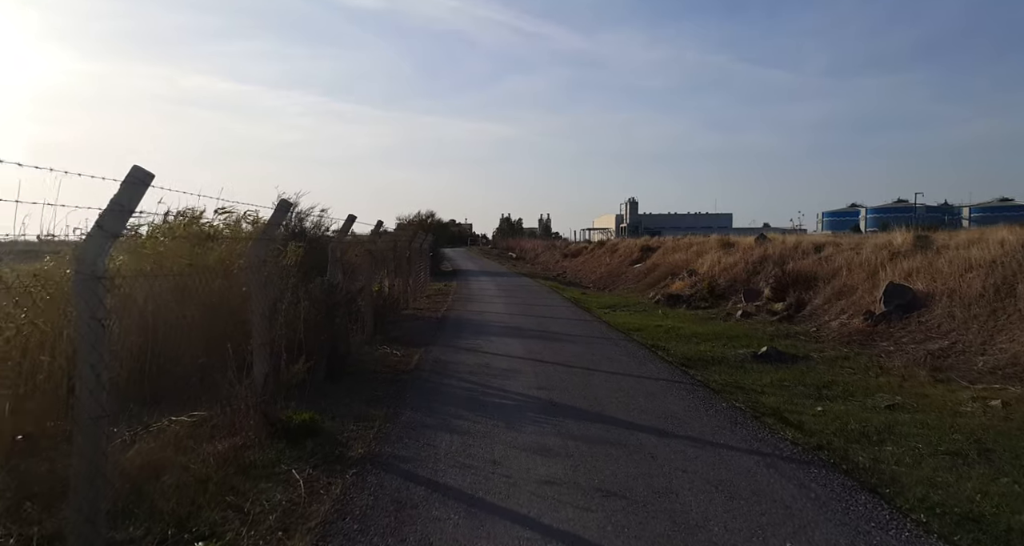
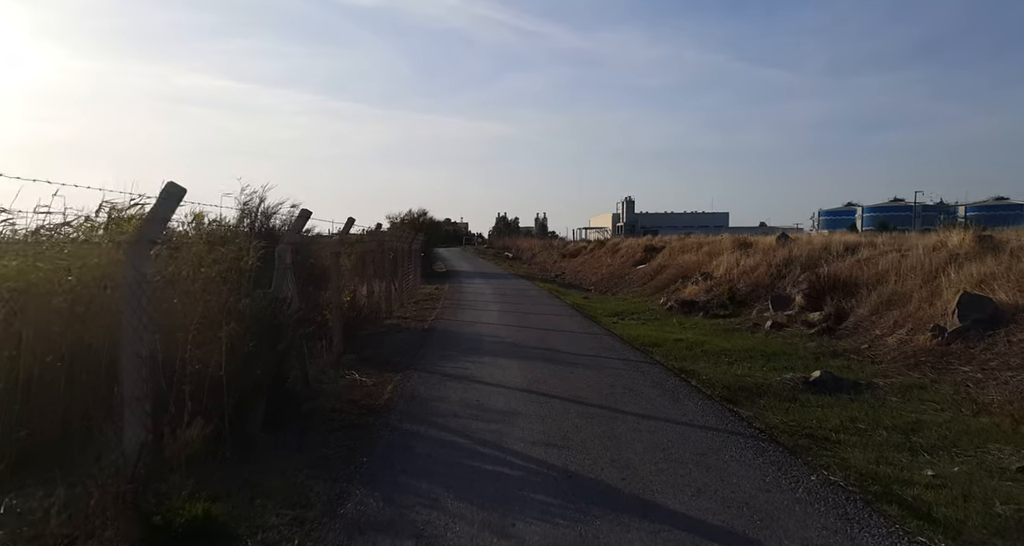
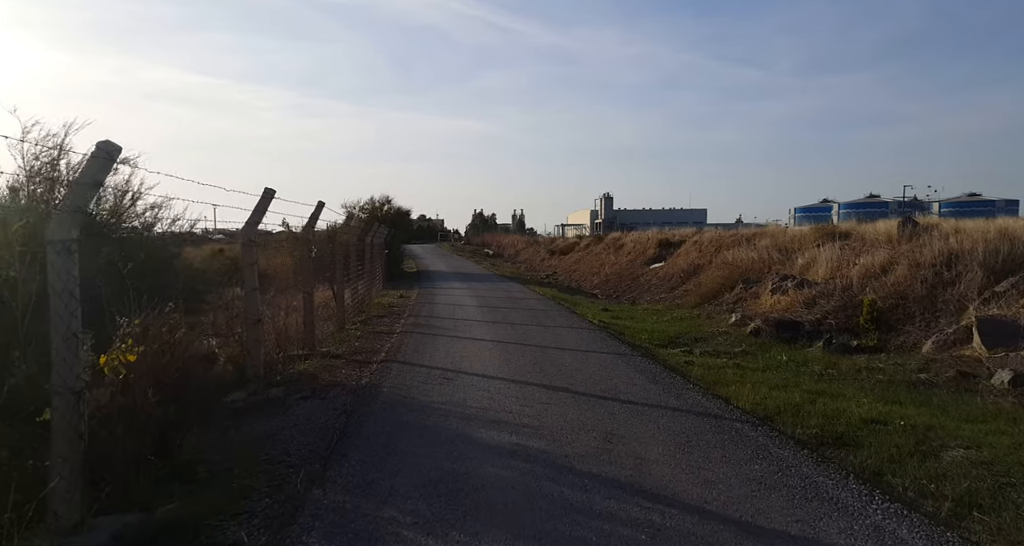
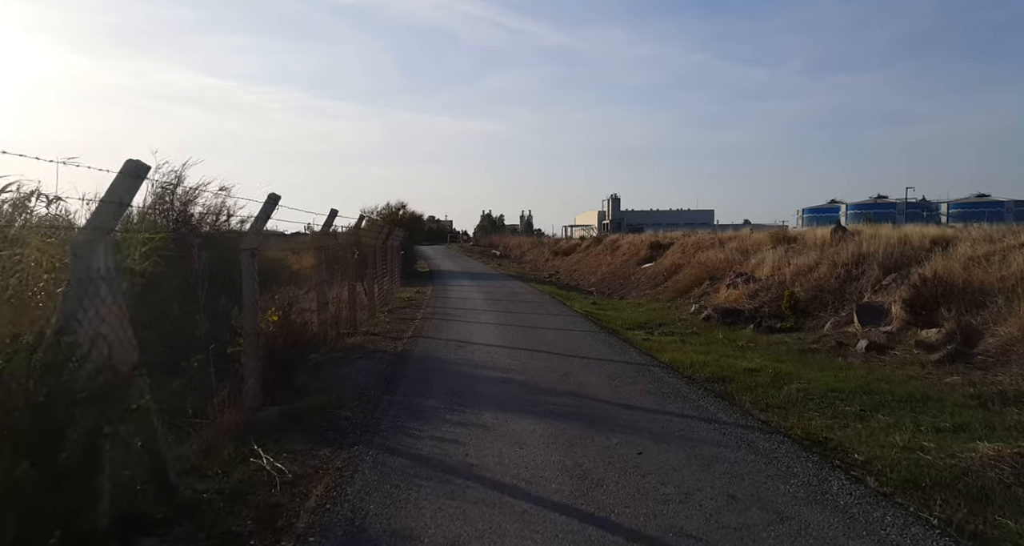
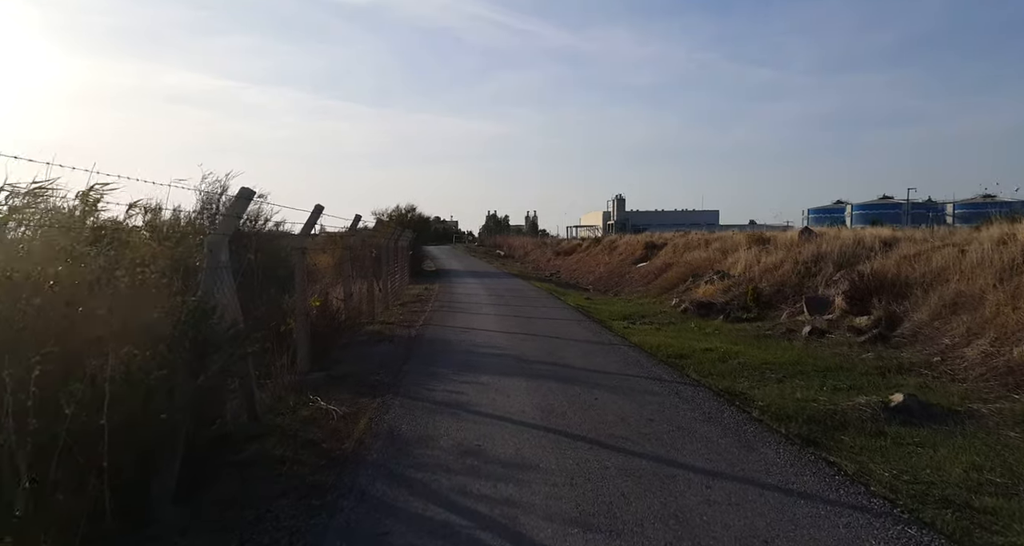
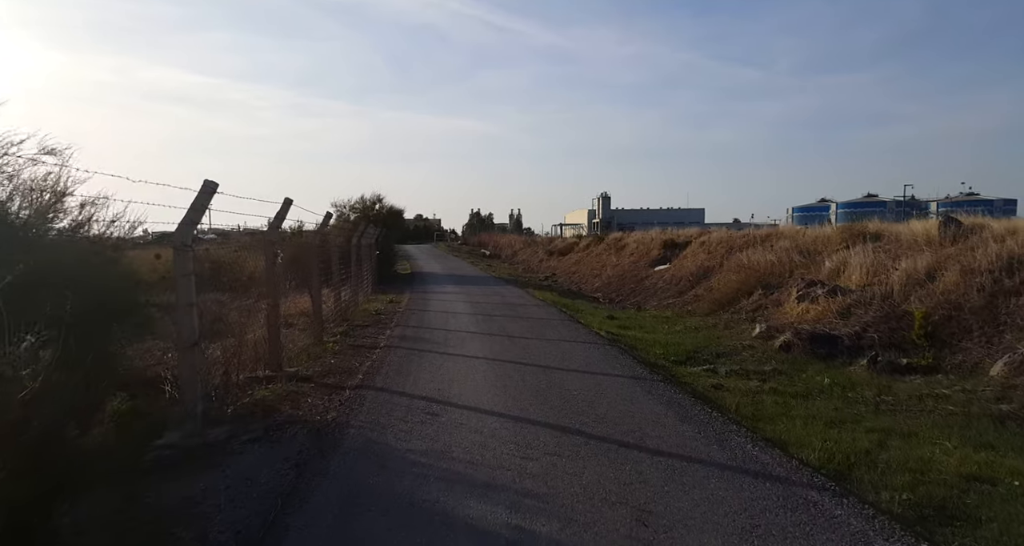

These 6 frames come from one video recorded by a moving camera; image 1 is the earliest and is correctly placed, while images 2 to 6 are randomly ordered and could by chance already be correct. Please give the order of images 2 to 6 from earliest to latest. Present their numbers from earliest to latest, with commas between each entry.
2, 5, 4, 3, 6
